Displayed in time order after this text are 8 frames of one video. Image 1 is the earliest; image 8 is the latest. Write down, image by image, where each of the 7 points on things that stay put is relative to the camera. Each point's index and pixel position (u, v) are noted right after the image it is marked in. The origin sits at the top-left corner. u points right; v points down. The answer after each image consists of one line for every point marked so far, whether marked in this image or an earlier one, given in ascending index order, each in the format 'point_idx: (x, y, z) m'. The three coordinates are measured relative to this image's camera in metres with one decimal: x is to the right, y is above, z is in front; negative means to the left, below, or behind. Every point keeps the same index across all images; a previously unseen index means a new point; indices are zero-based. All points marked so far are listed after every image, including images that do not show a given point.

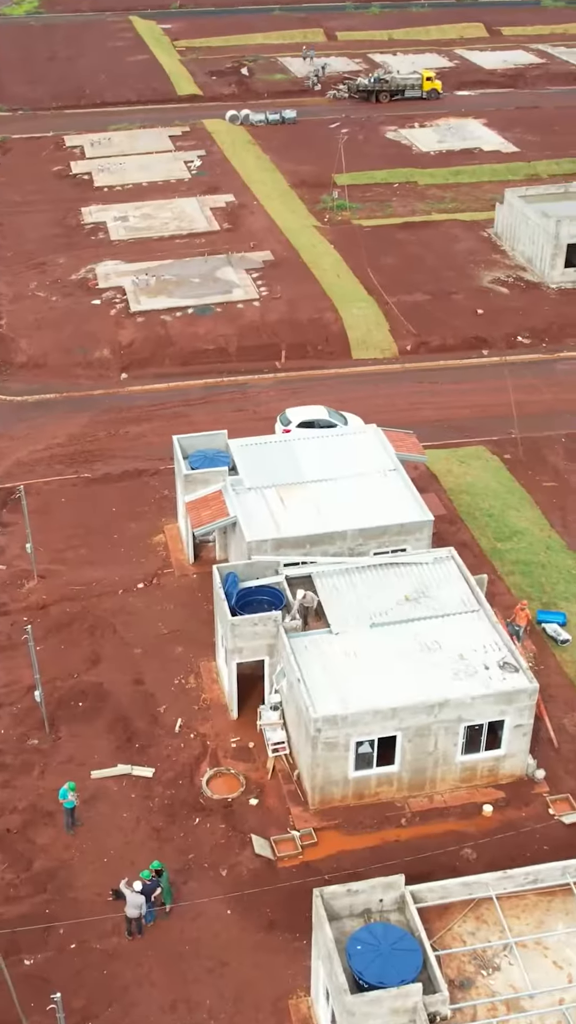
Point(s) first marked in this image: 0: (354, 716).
0: (+1.1, -3.5, +19.9) m
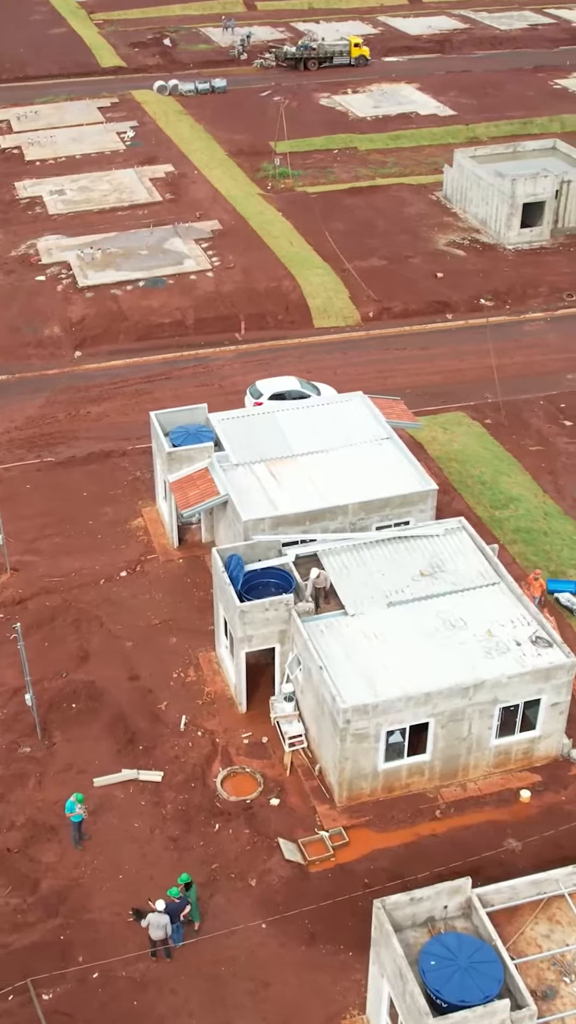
0: (+1.5, -3.0, +18.3) m
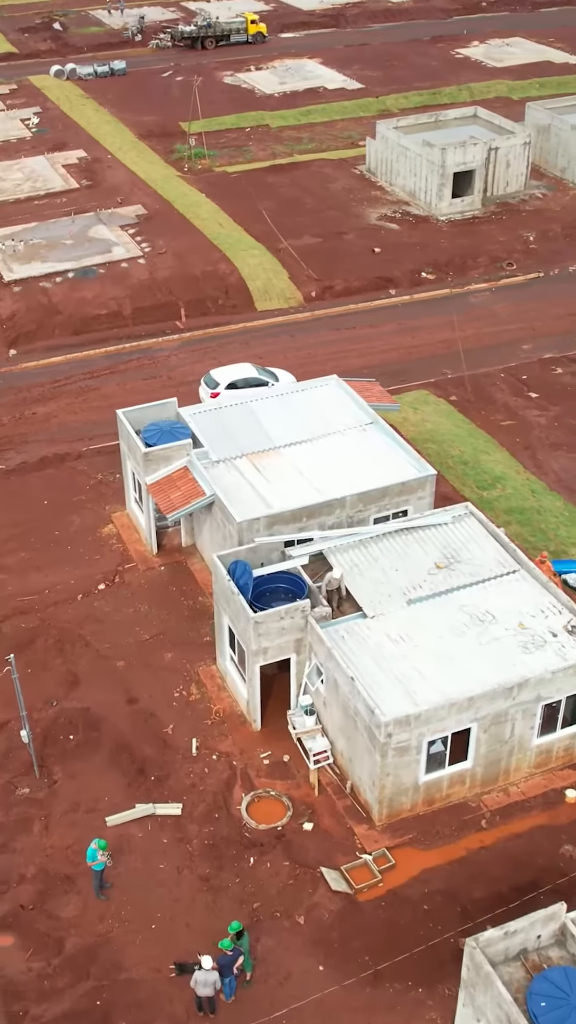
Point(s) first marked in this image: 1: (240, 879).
0: (+2.0, -2.9, +16.8) m
1: (-0.7, -5.4, +17.1) m
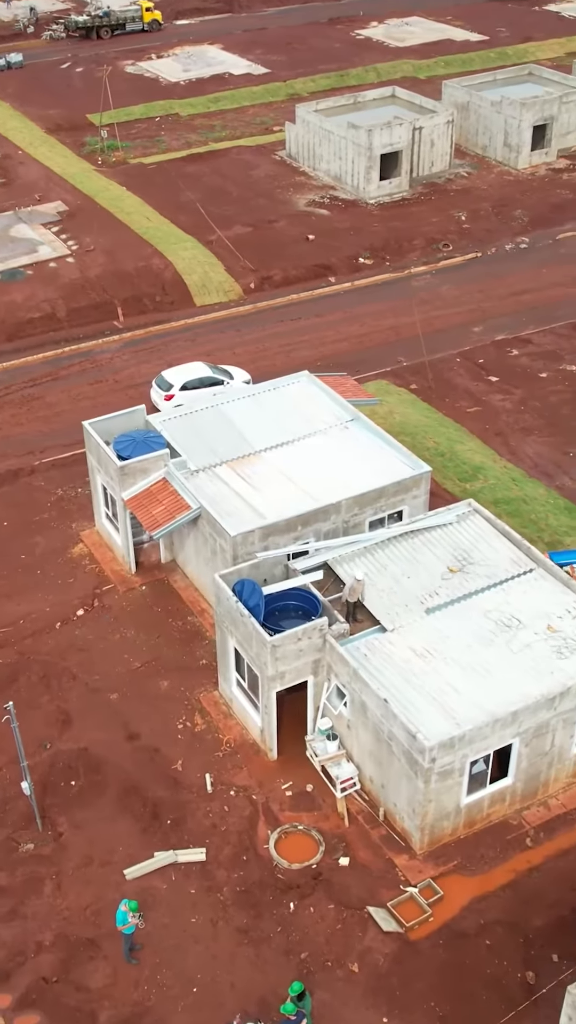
0: (+2.5, -3.0, +15.7) m
1: (-0.1, -5.6, +15.7) m
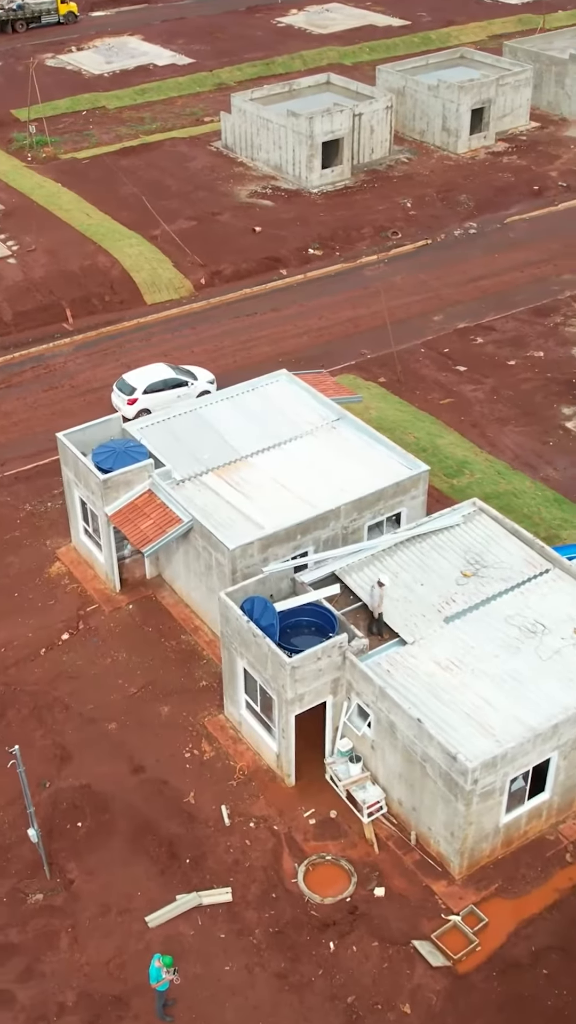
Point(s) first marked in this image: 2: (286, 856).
0: (+2.9, -3.0, +14.8) m
1: (+0.5, -5.8, +14.7) m
2: (0.0, -4.8, +16.4) m
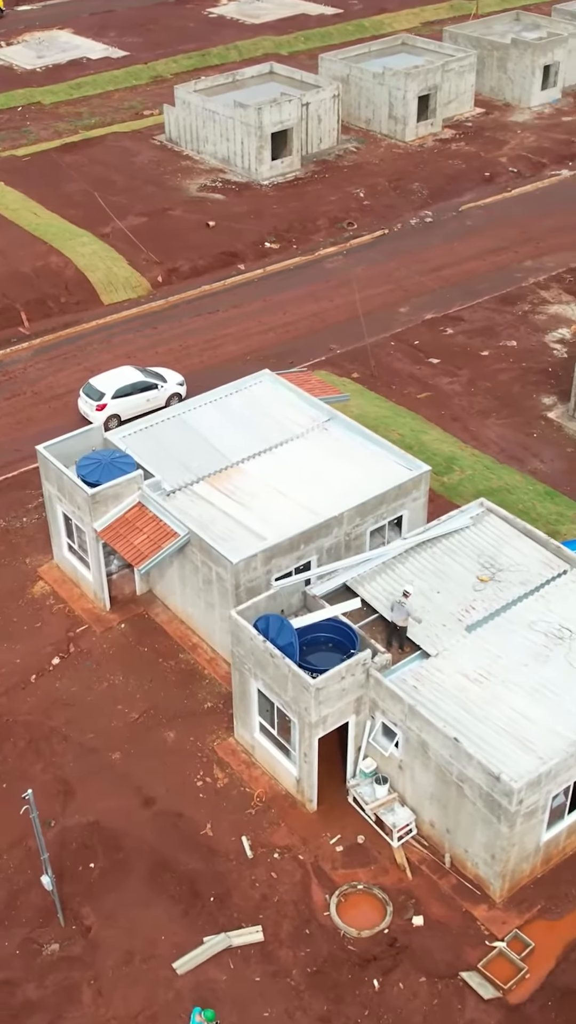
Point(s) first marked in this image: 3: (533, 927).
0: (+3.3, -3.1, +14.0) m
1: (+1.0, -6.0, +13.9) m
2: (+0.4, -5.0, +15.5) m
3: (+3.1, -5.3, +14.8) m
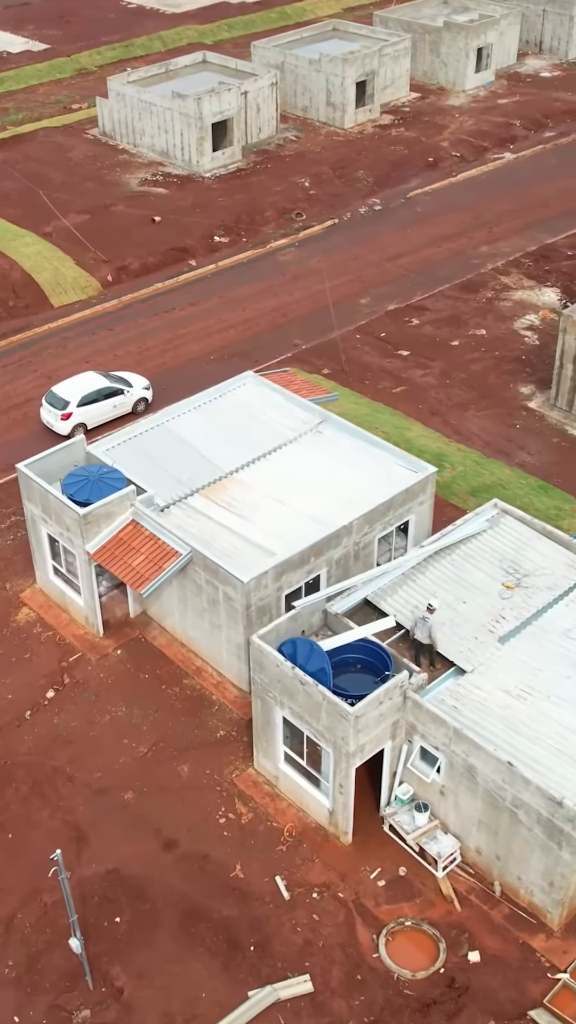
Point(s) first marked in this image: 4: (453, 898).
0: (+3.8, -3.1, +13.2) m
1: (+1.7, -6.1, +12.9) m
2: (+0.9, -5.2, +14.5) m
3: (+3.7, -5.4, +14.0) m
4: (+2.1, -4.9, +14.7) m
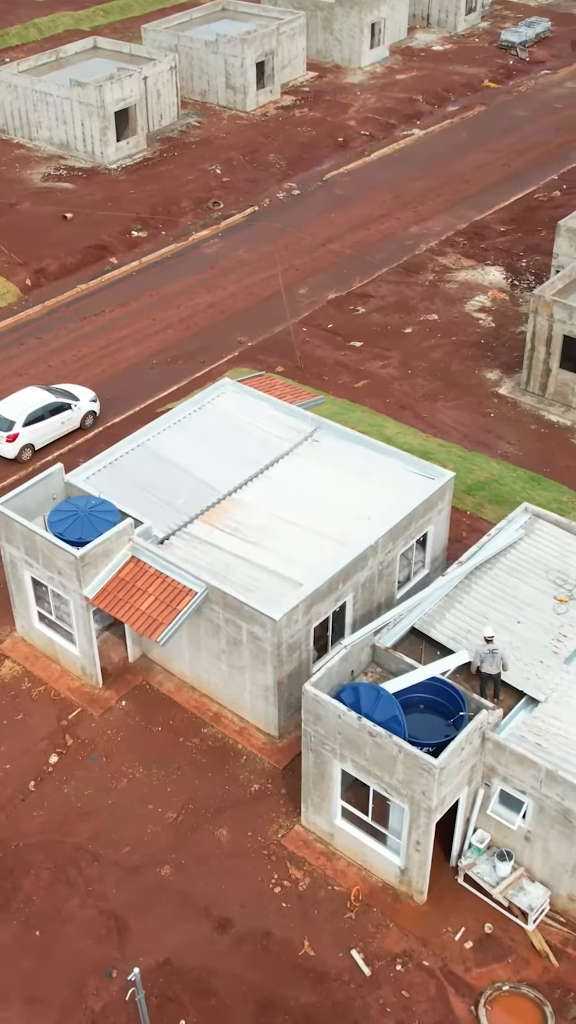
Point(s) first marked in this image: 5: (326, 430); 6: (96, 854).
0: (+4.7, -3.2, +12.0) m
1: (+2.8, -6.3, +11.5) m
2: (+1.9, -5.4, +13.0) m
3: (+4.7, -5.4, +12.7) m
4: (+3.0, -5.1, +13.3) m
5: (+0.6, +1.4, +19.1) m
6: (-2.5, -4.4, +15.0) m
